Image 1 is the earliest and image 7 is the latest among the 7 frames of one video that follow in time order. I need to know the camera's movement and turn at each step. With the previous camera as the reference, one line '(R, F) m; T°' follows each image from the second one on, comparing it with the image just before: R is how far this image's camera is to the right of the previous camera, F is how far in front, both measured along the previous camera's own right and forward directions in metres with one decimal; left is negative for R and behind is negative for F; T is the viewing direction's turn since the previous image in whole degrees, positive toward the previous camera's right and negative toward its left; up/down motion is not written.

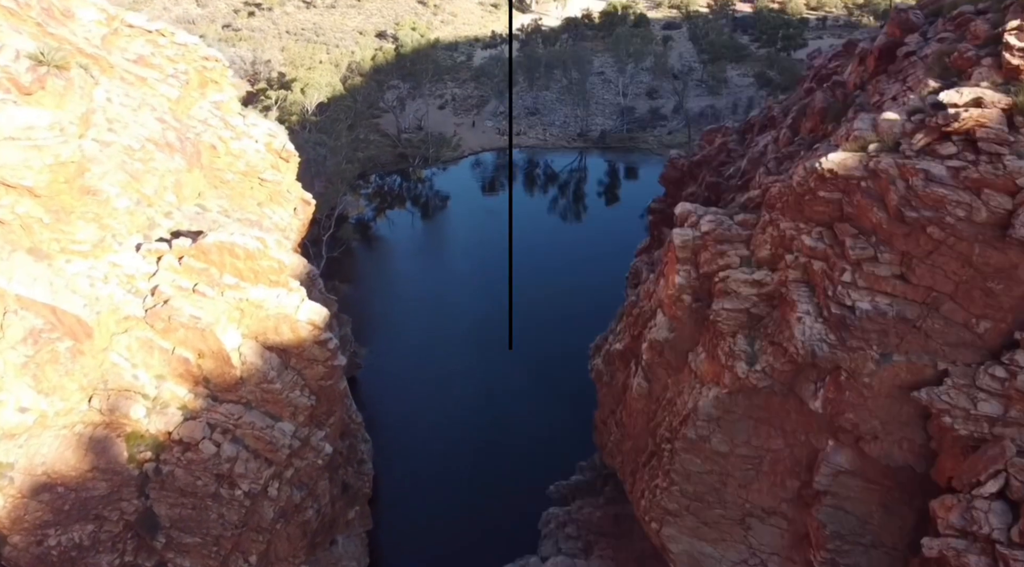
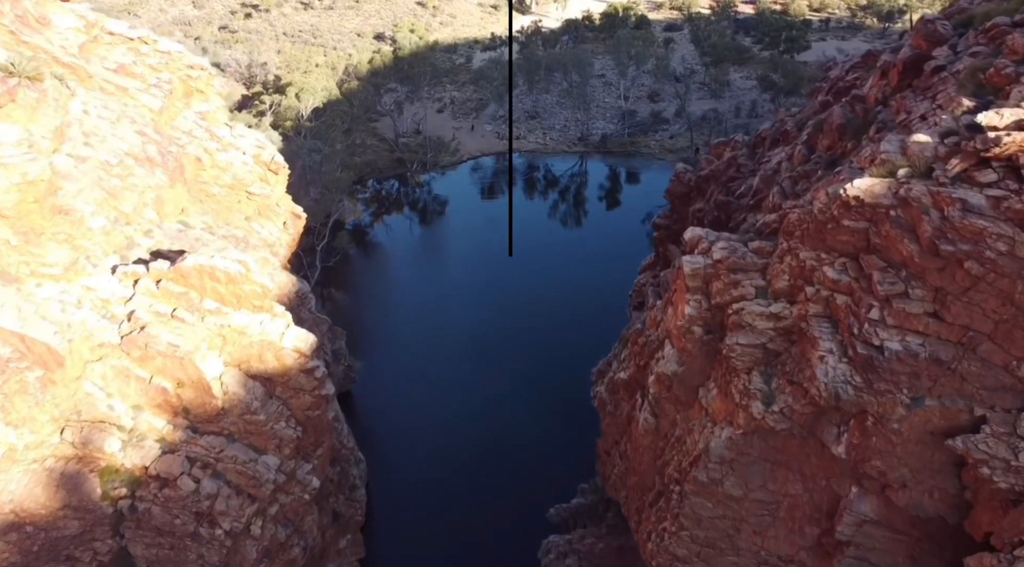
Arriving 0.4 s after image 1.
(0.0, +0.6) m; 0°
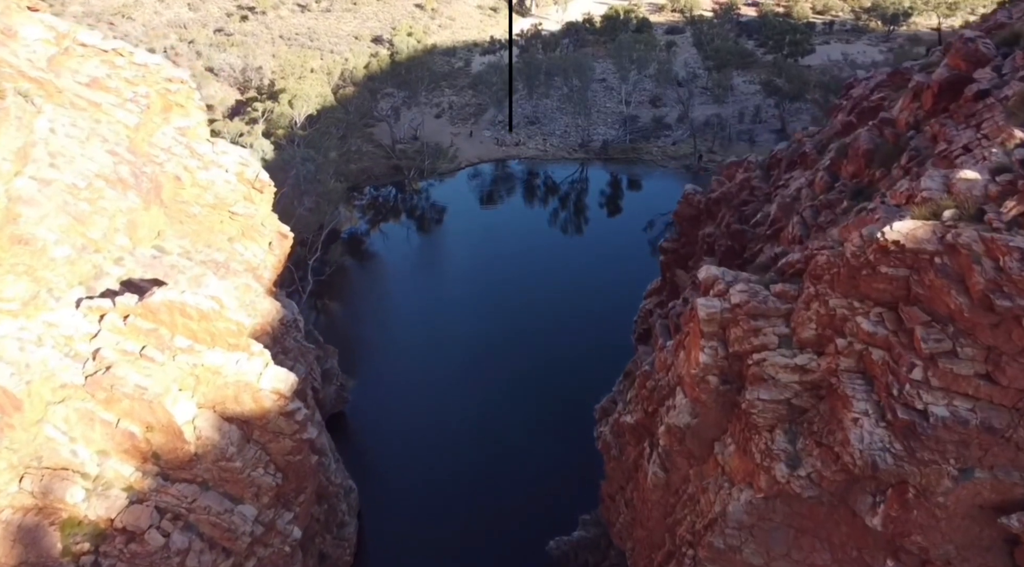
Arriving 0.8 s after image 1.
(0.0, +0.8) m; 0°
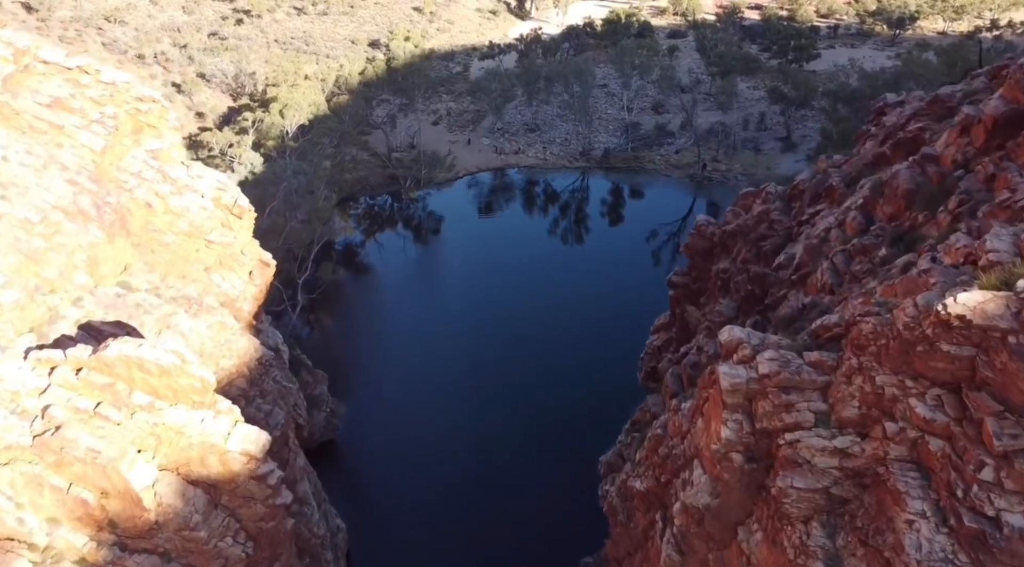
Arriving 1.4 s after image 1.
(0.0, +1.0) m; 0°
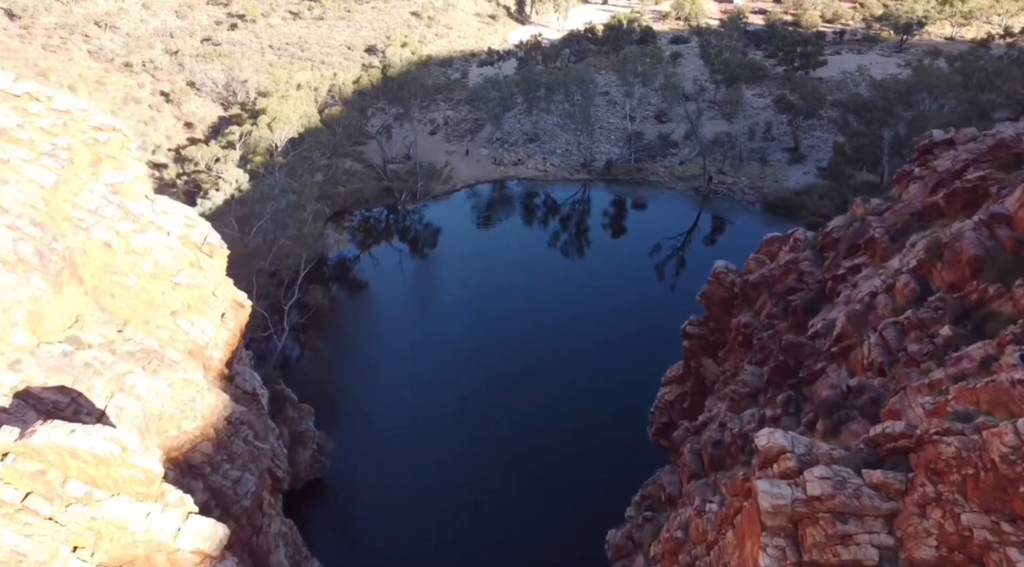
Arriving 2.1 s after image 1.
(0.0, +1.2) m; 0°
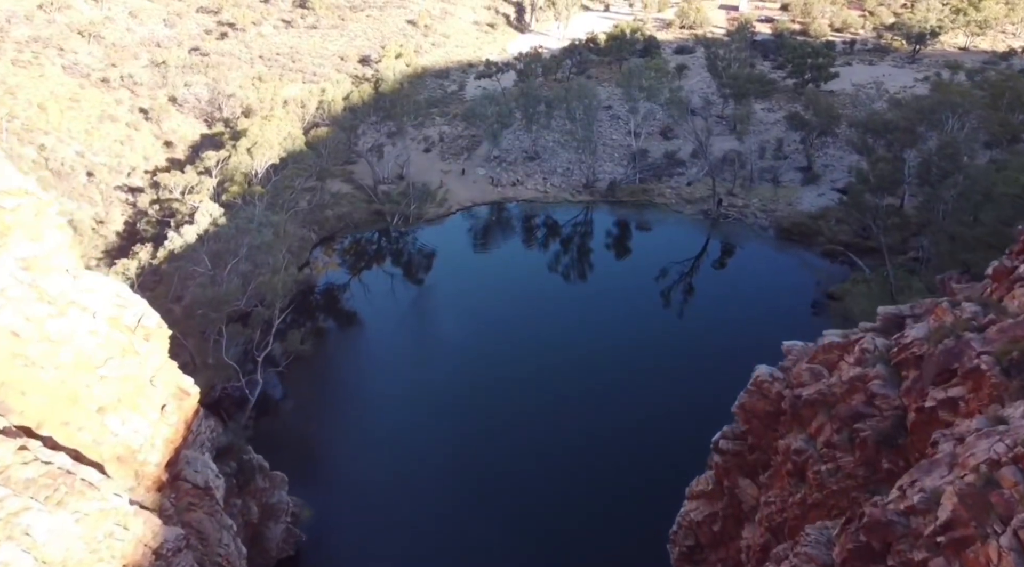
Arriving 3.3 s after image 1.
(+0.1, +2.0) m; 0°
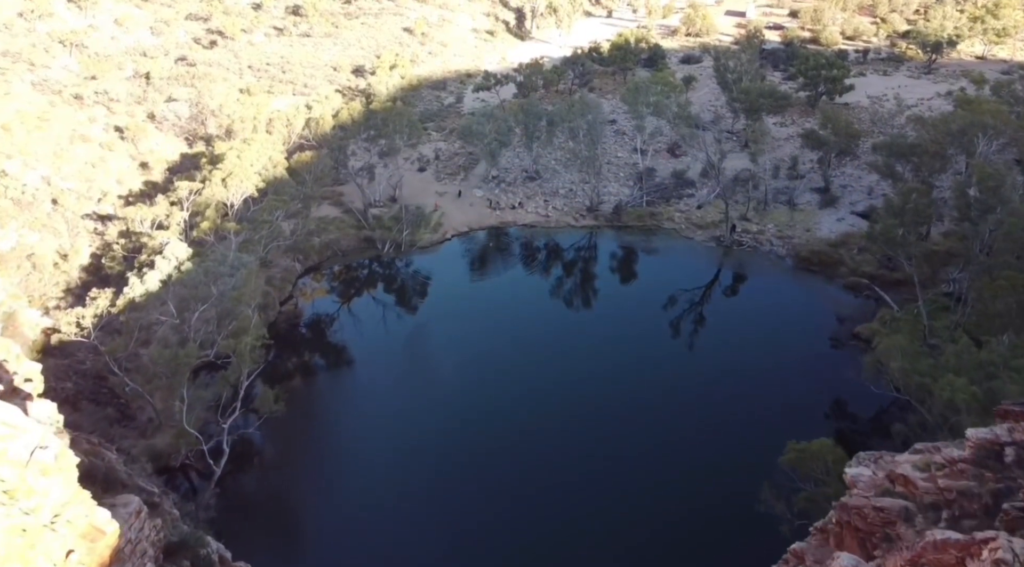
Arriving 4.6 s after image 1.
(+0.1, +2.2) m; 0°
